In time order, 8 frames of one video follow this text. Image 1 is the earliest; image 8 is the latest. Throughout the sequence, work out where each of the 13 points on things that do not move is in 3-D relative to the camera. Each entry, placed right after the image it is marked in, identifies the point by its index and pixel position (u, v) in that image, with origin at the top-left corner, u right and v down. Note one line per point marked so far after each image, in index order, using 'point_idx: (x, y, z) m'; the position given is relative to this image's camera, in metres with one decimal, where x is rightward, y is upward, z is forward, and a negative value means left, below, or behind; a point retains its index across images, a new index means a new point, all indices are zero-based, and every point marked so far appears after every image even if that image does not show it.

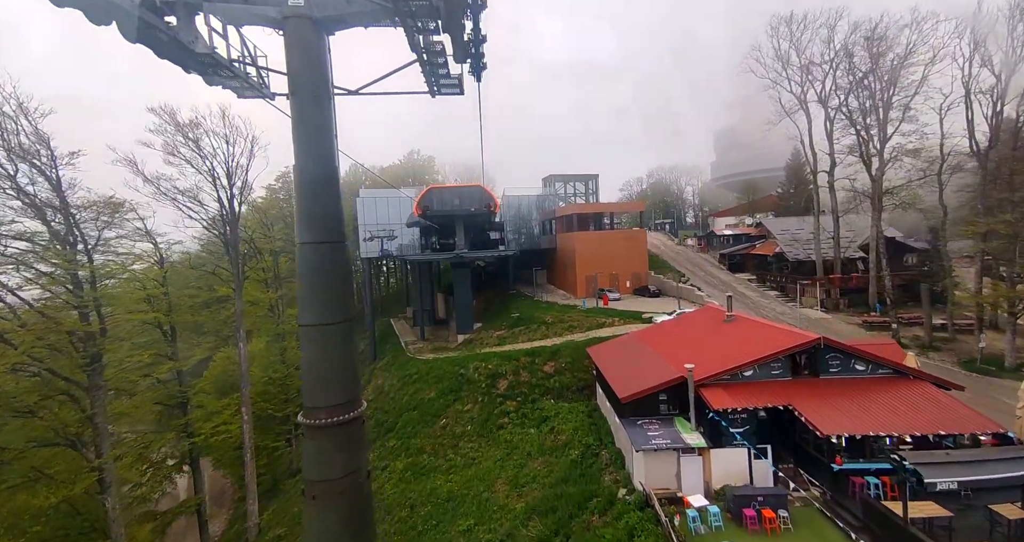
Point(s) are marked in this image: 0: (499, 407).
0: (-0.6, -6.3, +20.0) m
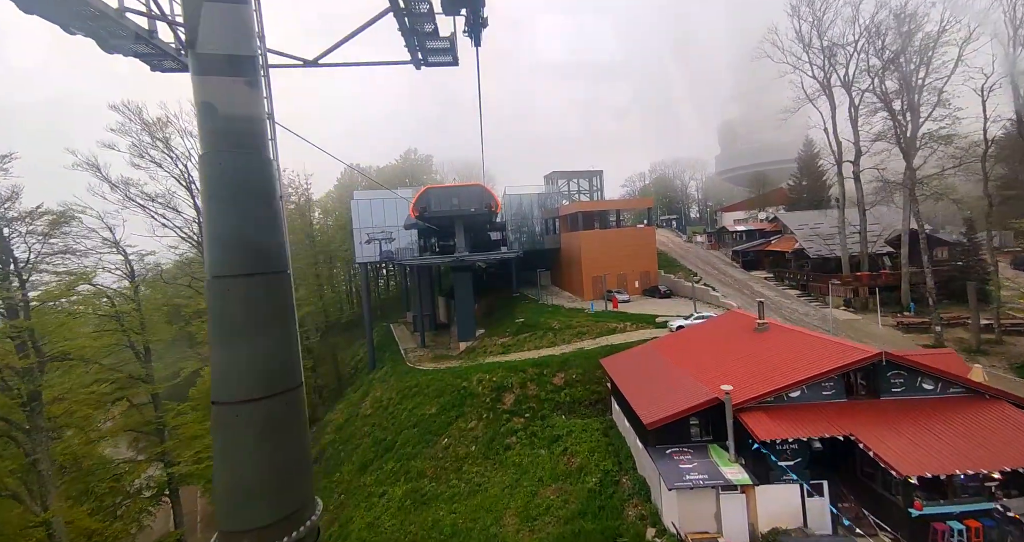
0: (-0.3, -6.5, +18.4) m
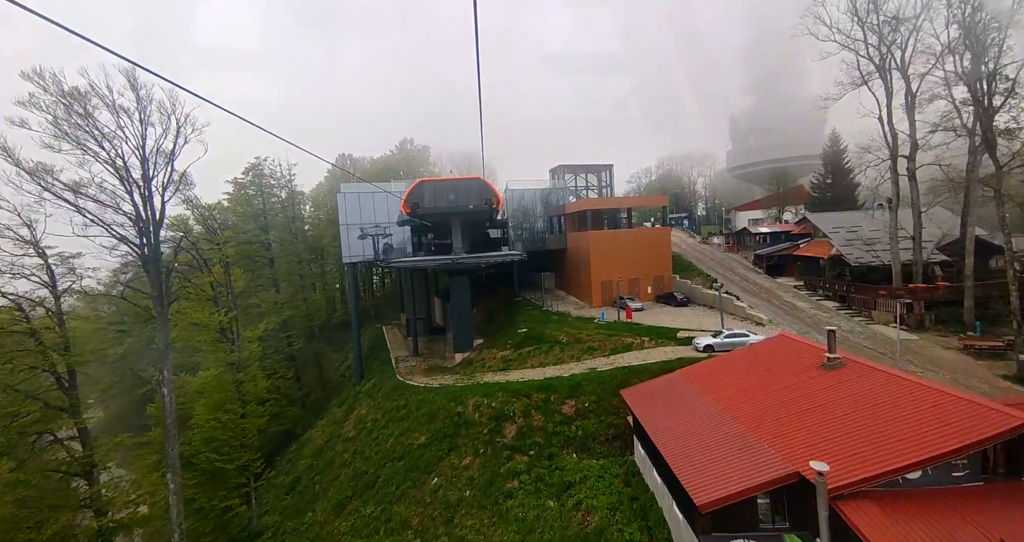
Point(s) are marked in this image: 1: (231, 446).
0: (-0.2, -6.9, +15.5) m
1: (-11.7, -7.3, +18.1) m
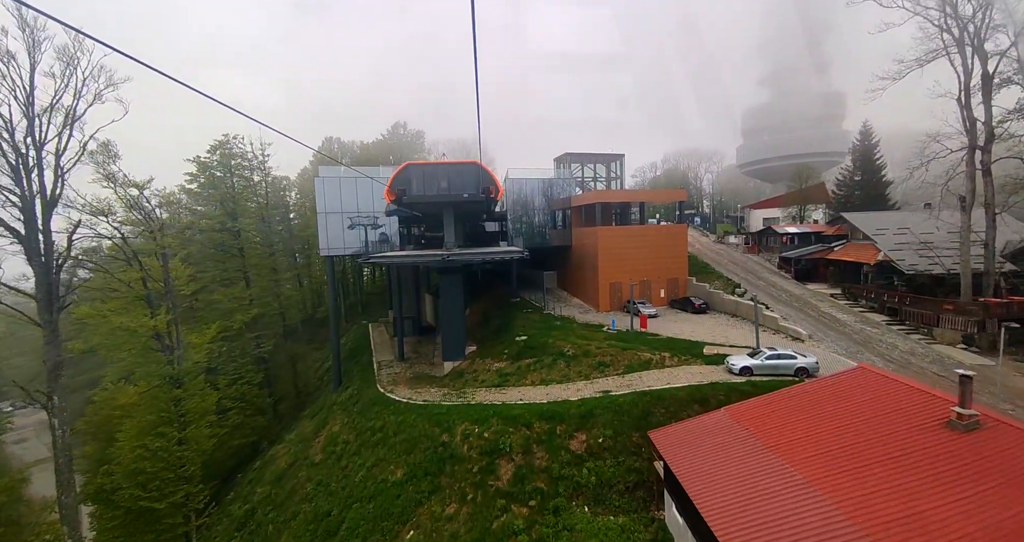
0: (-0.3, -7.0, +12.3) m
1: (-11.9, -7.1, +14.8) m
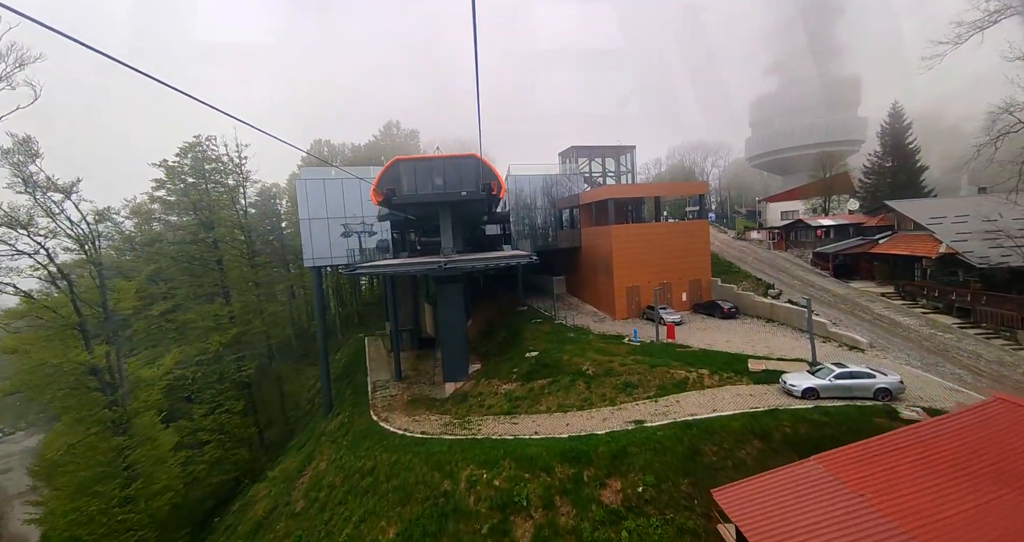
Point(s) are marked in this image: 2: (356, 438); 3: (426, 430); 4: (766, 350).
0: (+0.2, -7.3, +9.6) m
1: (-11.3, -7.7, +12.1) m
2: (-6.7, -7.1, +18.7) m
3: (-3.4, -6.3, +17.3) m
4: (+10.1, -3.1, +17.5) m
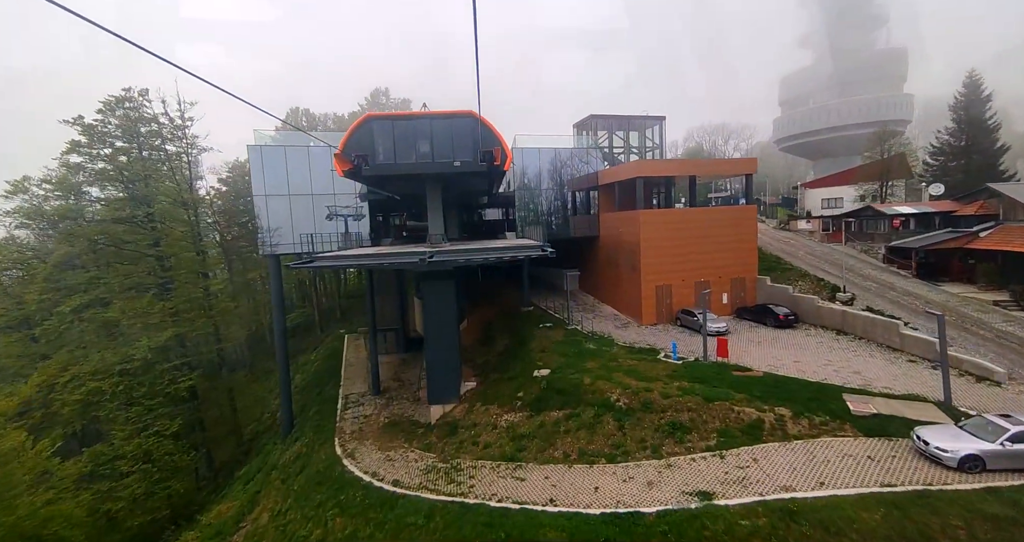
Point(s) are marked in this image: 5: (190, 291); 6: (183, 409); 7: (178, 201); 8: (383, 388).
0: (+0.2, -7.4, +5.2) m
1: (-11.3, -7.6, +7.7) m
2: (-6.6, -6.8, +14.3) m
3: (-3.3, -6.1, +12.9) m
4: (+10.3, -3.2, +12.9) m
5: (-14.6, -1.0, +19.7) m
6: (-14.2, -6.0, +18.8) m
7: (-15.8, +3.2, +20.6) m
8: (-6.1, -5.6, +20.5) m
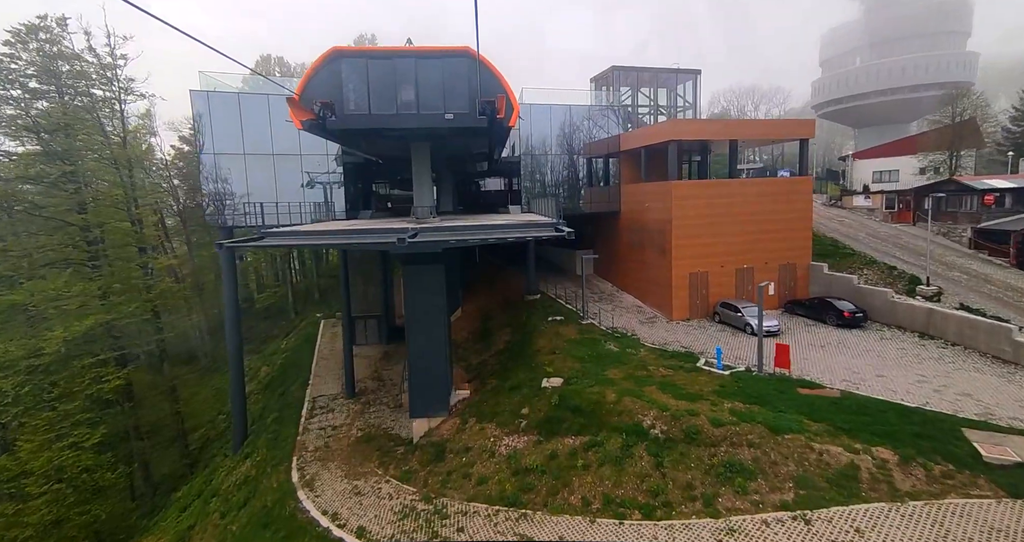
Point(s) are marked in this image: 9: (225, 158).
0: (+0.2, -7.5, +2.1) m
1: (-11.3, -7.4, +4.7) m
2: (-6.6, -6.3, +11.2) m
3: (-3.3, -5.8, +9.8) m
4: (+10.4, -3.0, +9.6) m
5: (-14.4, -0.1, +16.4) m
6: (-14.1, -5.1, +15.8) m
7: (-15.6, +4.2, +17.0) m
8: (-6.0, -4.8, +17.3) m
9: (-11.4, +4.4, +17.7) m
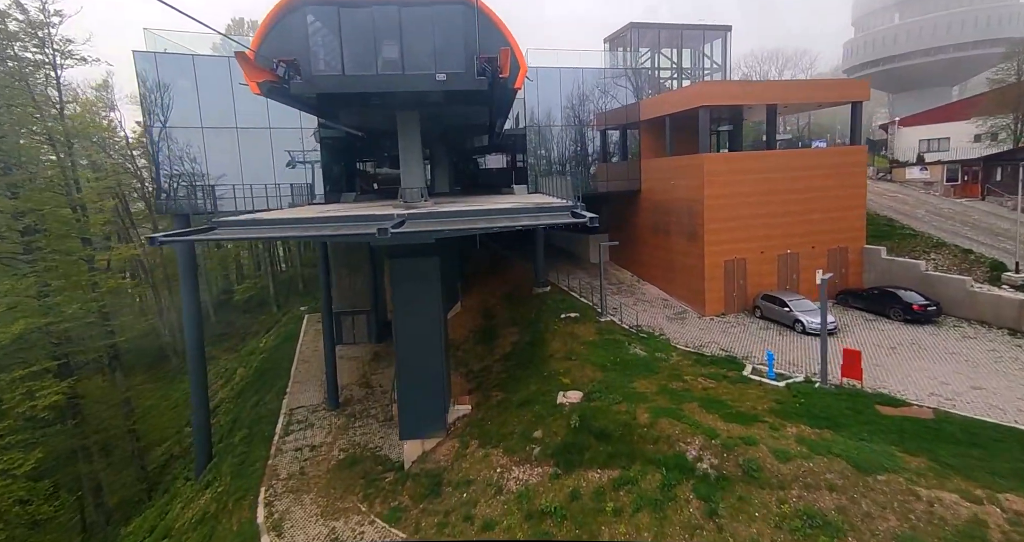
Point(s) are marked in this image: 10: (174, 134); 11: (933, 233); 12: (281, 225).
0: (+0.4, -7.7, +0.2) m
1: (-11.0, -7.7, +2.8) m
2: (-6.3, -6.3, +9.2) m
3: (-3.0, -5.7, +7.8) m
4: (+10.6, -2.8, +7.4) m
5: (-14.2, 0.0, +14.2) m
6: (-13.9, -5.0, +13.8) m
7: (-15.4, +4.3, +14.7) m
8: (-5.7, -4.5, +15.3) m
9: (-11.2, +4.7, +15.3) m
10: (-11.6, +4.6, +15.2) m
11: (+14.7, +1.1, +15.3) m
12: (-5.3, +1.1, +10.1) m
